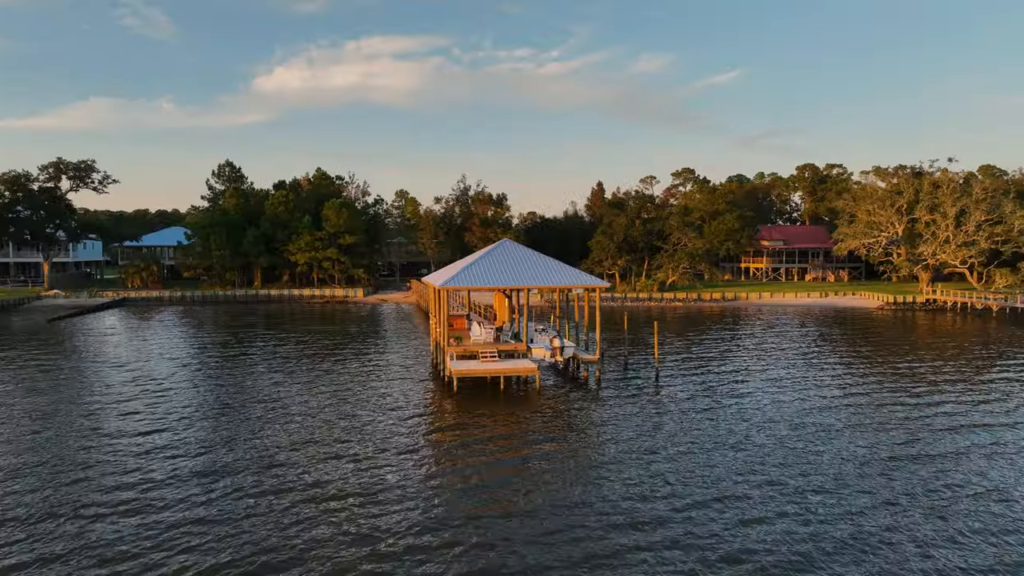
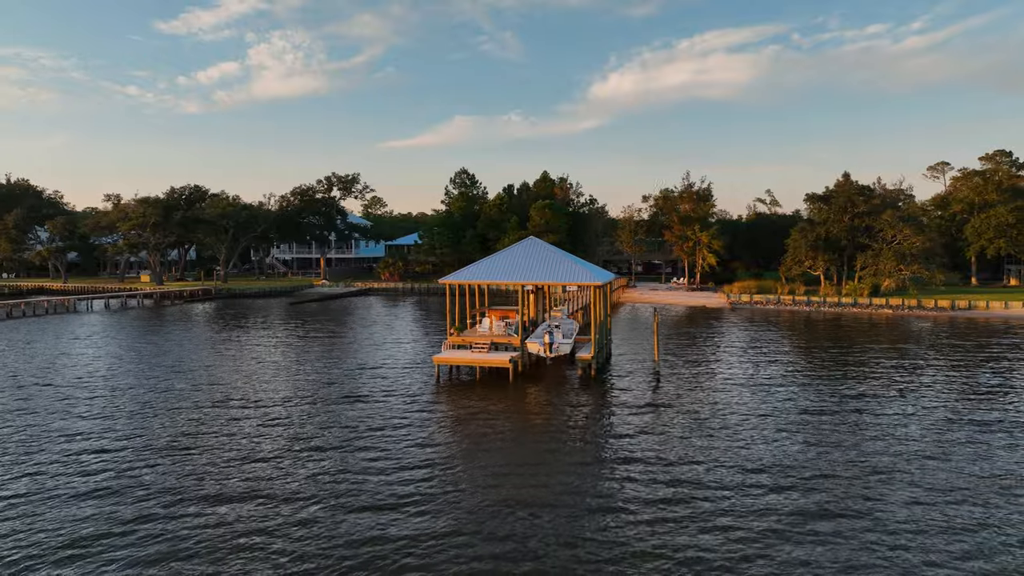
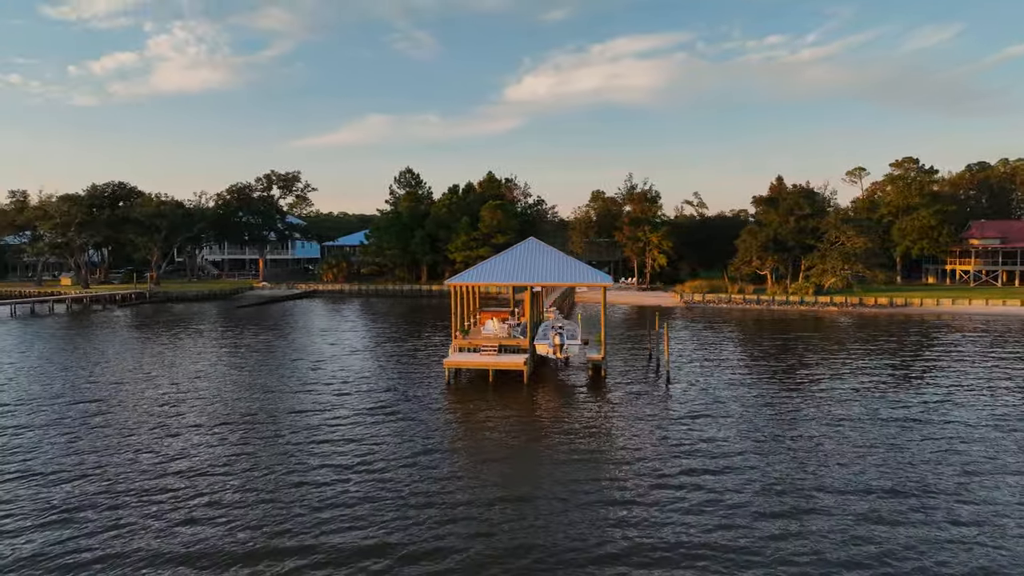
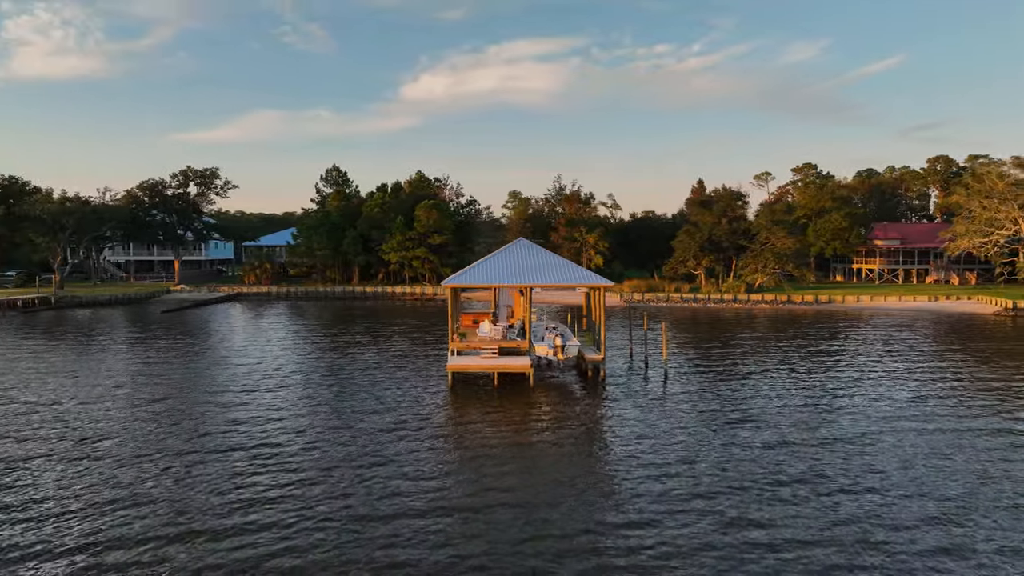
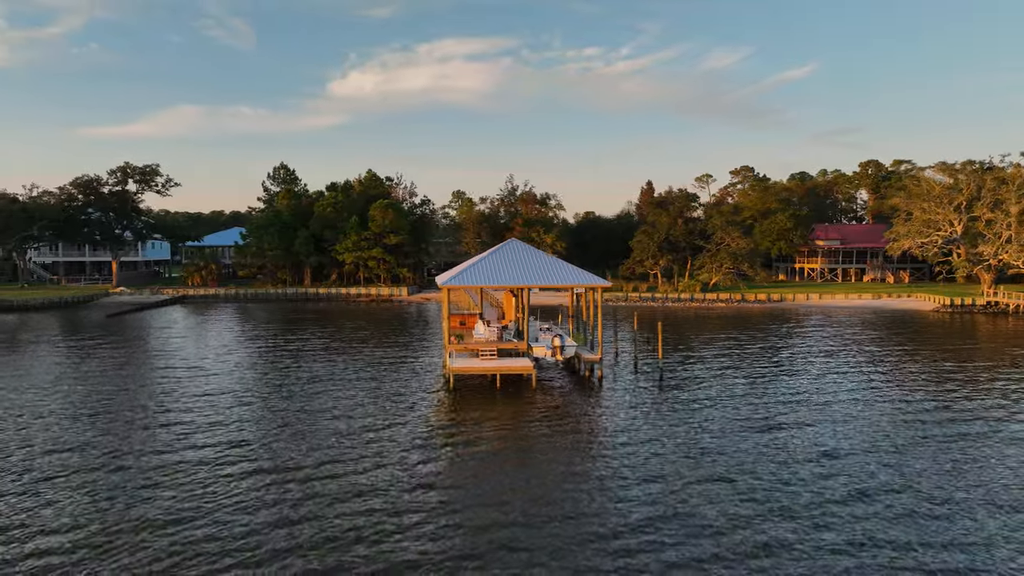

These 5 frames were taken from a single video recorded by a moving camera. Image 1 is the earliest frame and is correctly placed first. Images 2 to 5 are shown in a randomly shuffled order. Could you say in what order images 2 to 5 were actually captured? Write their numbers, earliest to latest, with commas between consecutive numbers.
5, 4, 3, 2
